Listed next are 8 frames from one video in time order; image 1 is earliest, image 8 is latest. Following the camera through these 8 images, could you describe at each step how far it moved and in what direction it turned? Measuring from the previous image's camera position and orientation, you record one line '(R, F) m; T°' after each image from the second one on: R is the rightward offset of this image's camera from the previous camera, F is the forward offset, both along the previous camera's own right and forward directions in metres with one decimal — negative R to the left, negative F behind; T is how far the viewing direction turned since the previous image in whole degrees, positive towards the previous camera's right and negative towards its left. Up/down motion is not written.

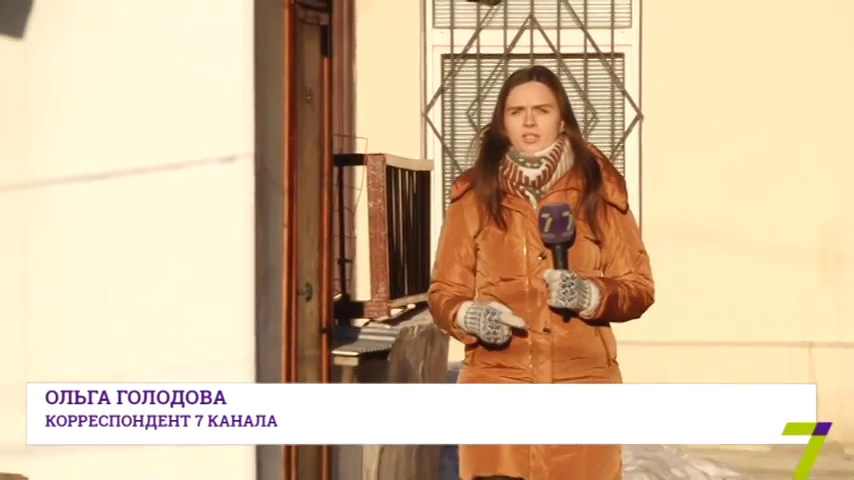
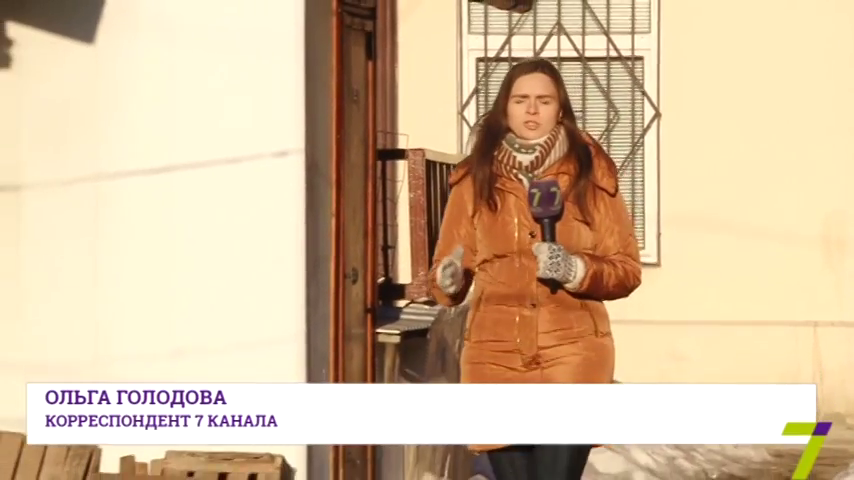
(0.0, -0.4) m; -2°
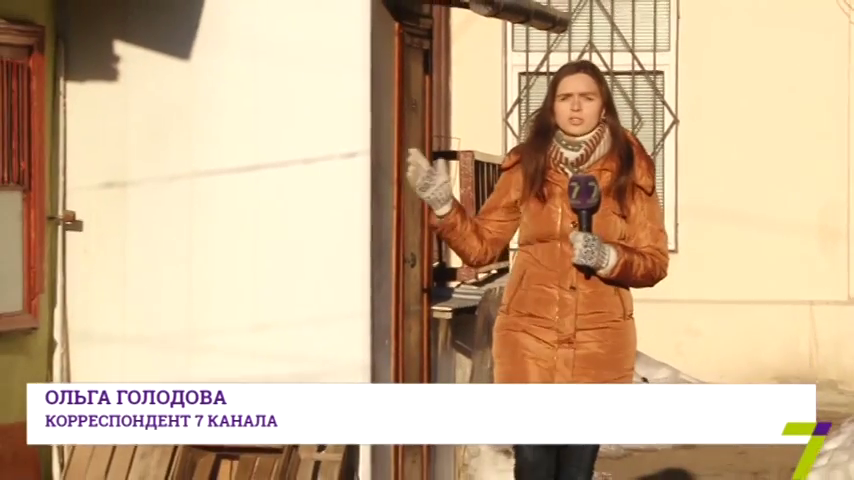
(-0.1, -0.7) m; -1°
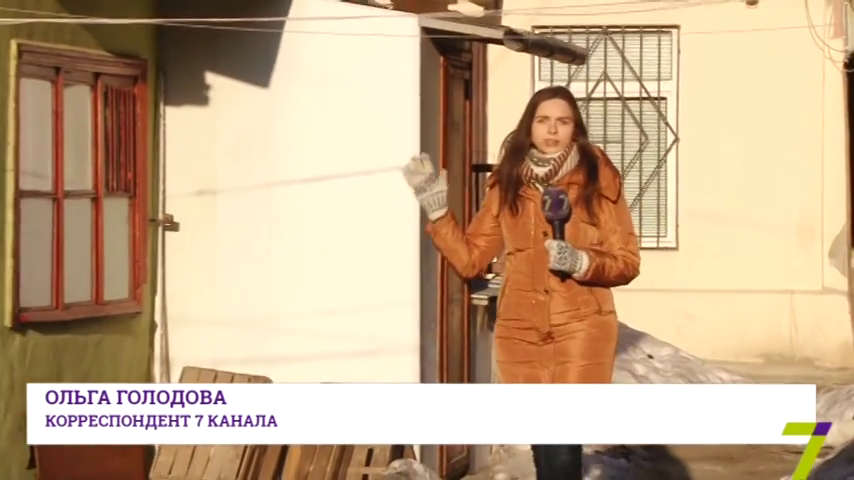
(0.0, -1.0) m; -1°
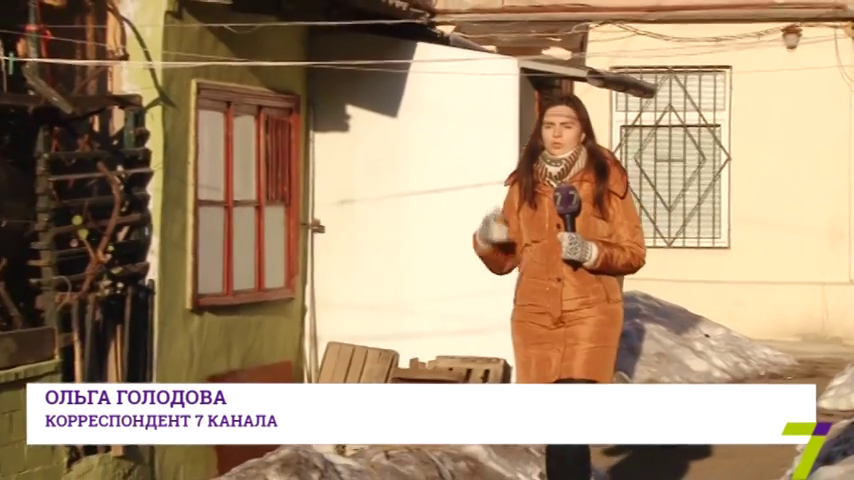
(-0.1, -1.5) m; -3°
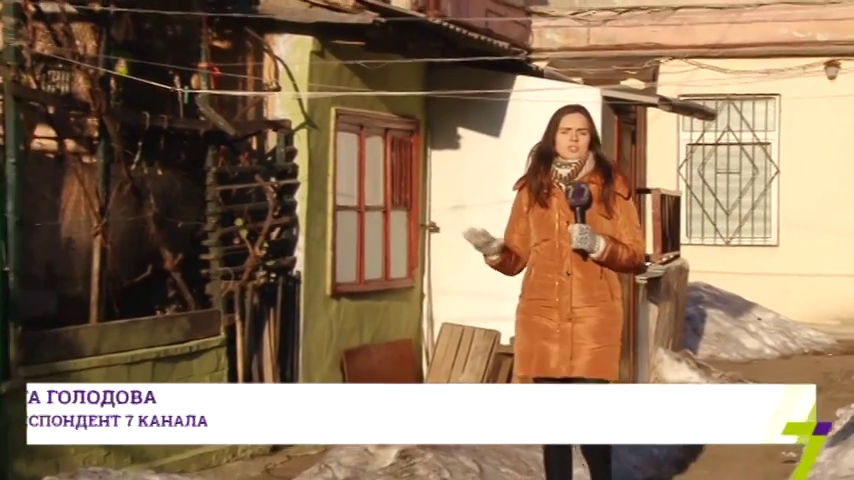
(-0.1, -1.7) m; -3°
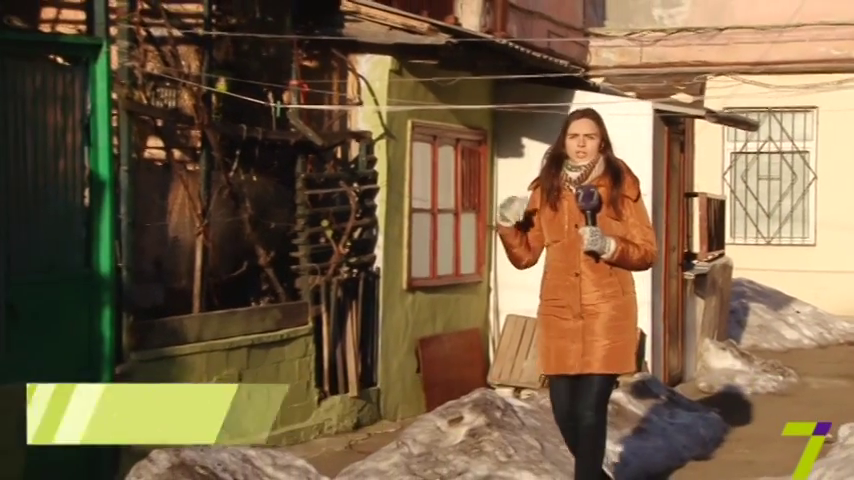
(0.0, -1.1) m; -3°
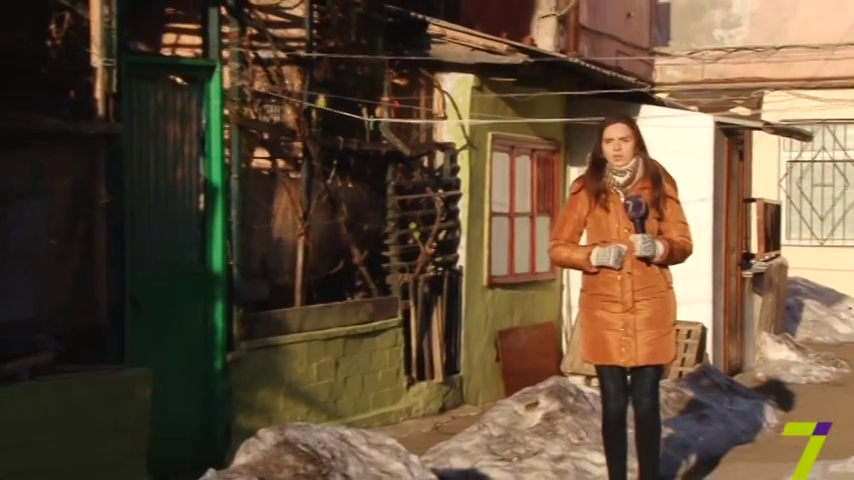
(+0.1, -1.1) m; -4°
